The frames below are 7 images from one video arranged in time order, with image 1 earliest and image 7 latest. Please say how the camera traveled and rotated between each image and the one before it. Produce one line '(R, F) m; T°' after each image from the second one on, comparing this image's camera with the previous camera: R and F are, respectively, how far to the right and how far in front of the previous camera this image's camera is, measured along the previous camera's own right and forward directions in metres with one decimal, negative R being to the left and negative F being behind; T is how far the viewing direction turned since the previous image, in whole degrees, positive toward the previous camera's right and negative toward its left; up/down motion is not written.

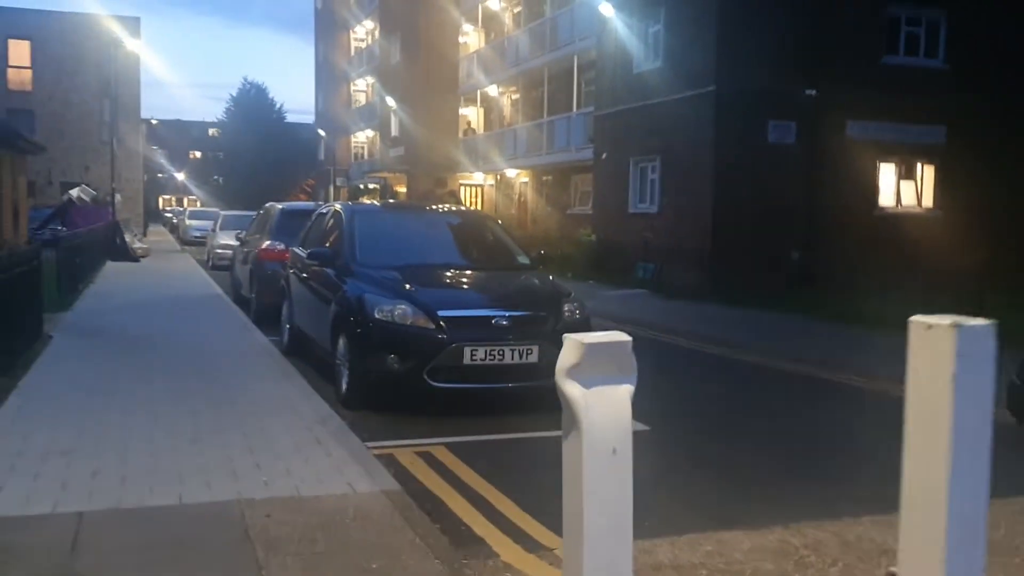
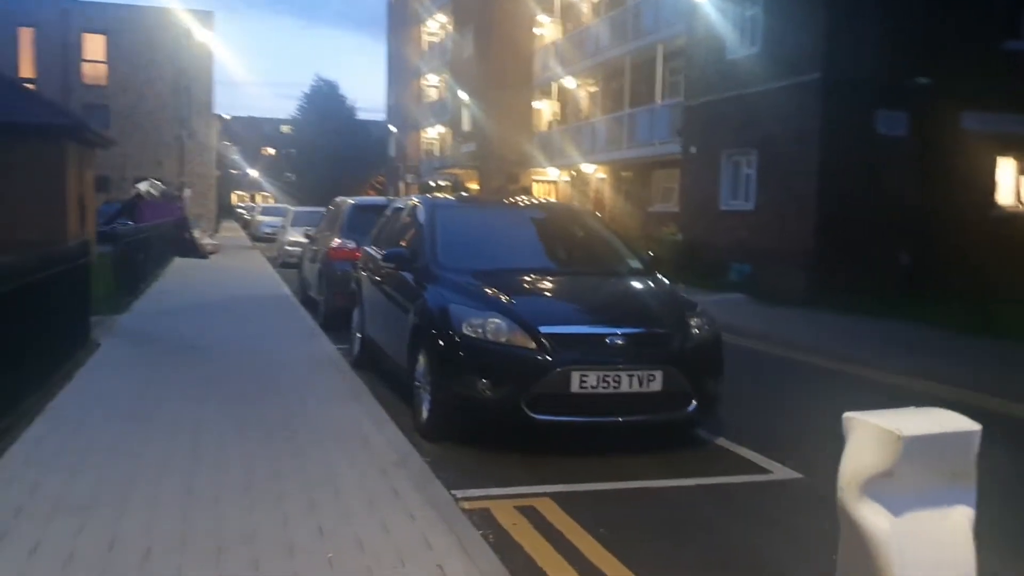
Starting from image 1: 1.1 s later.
(-0.3, +1.3) m; -4°
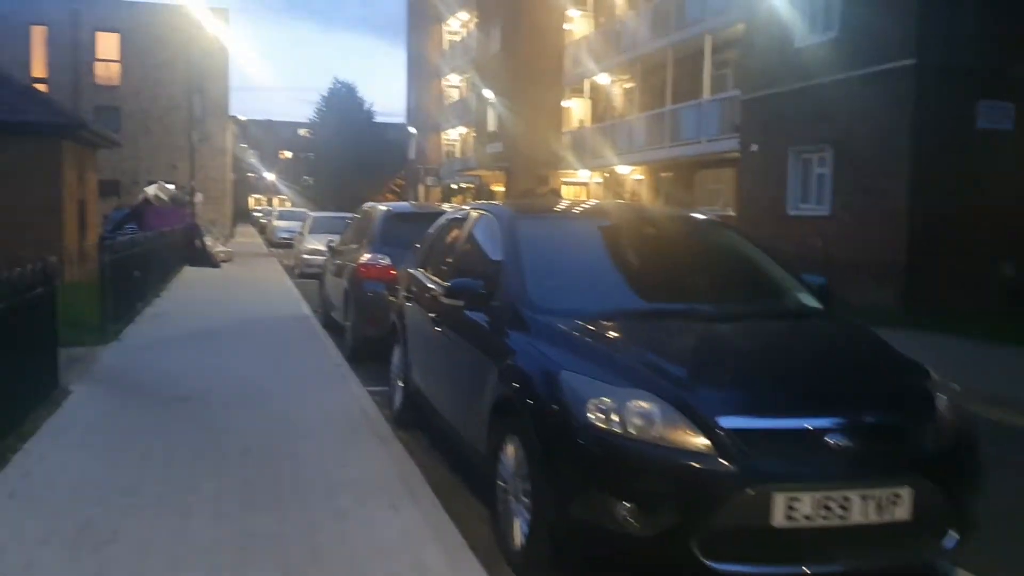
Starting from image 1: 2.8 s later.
(-0.6, +2.3) m; -1°
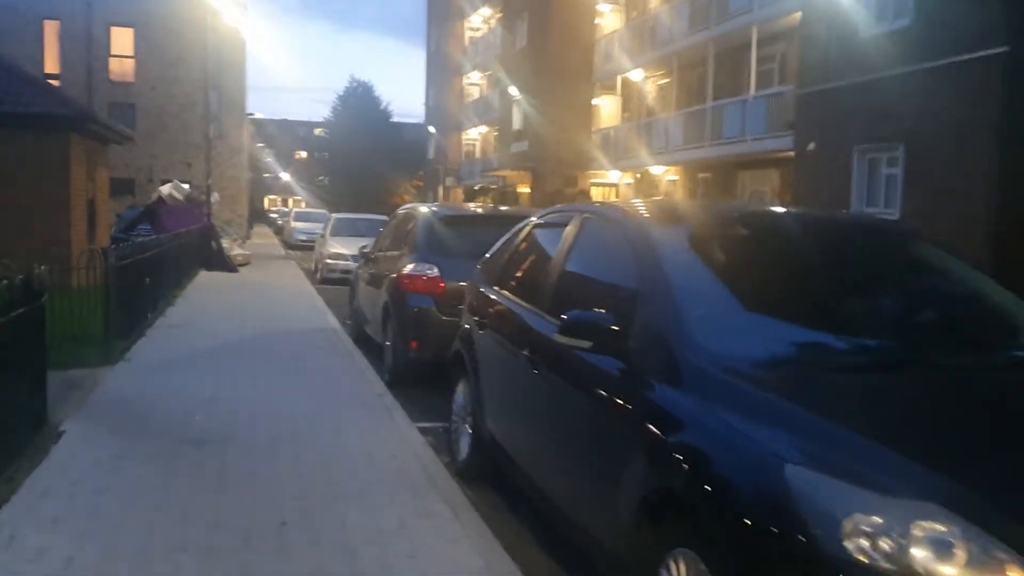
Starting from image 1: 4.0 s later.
(-0.5, +1.4) m; -1°
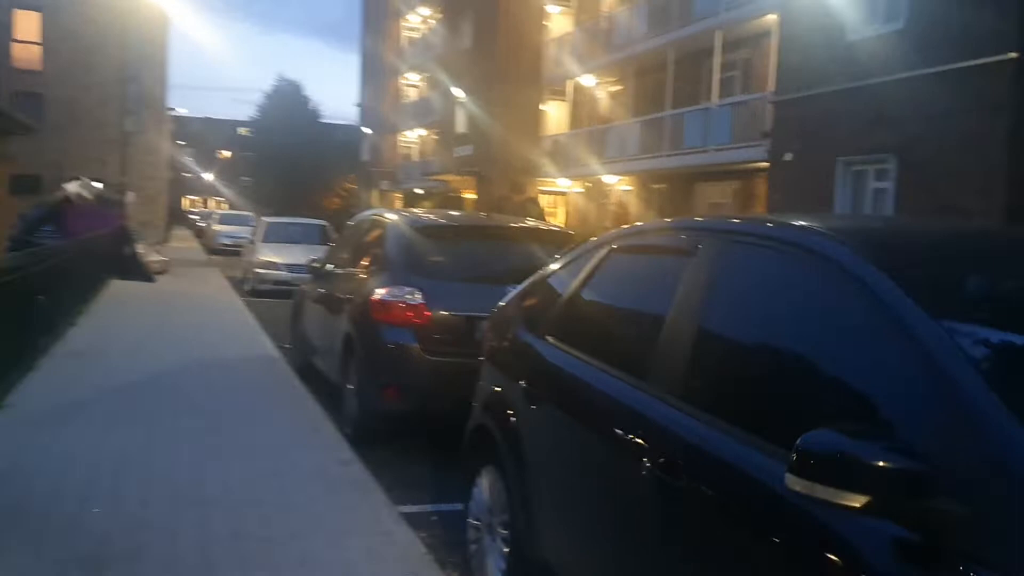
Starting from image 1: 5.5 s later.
(-0.6, +1.9) m; +5°
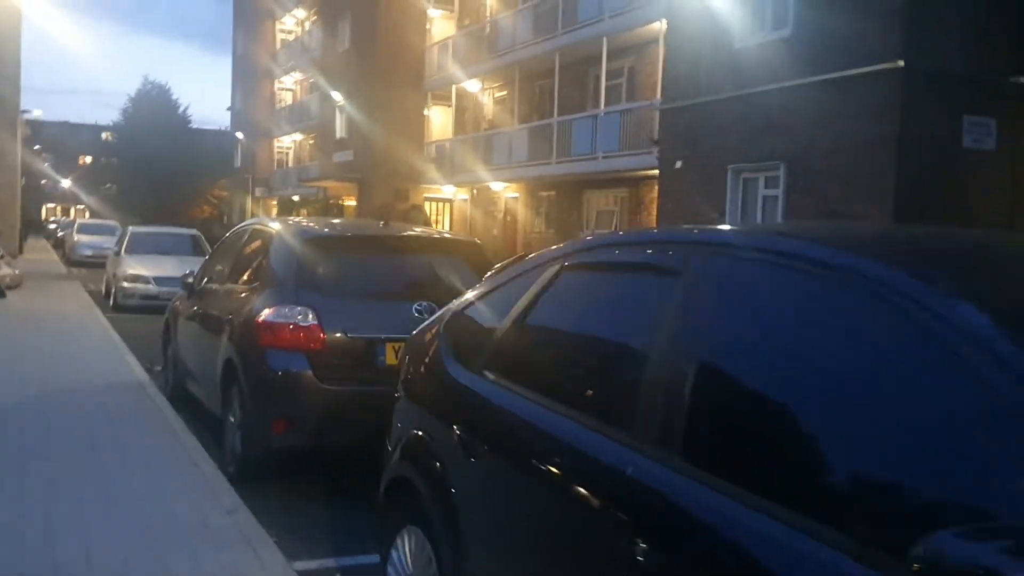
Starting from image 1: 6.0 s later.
(-0.2, +0.7) m; +7°
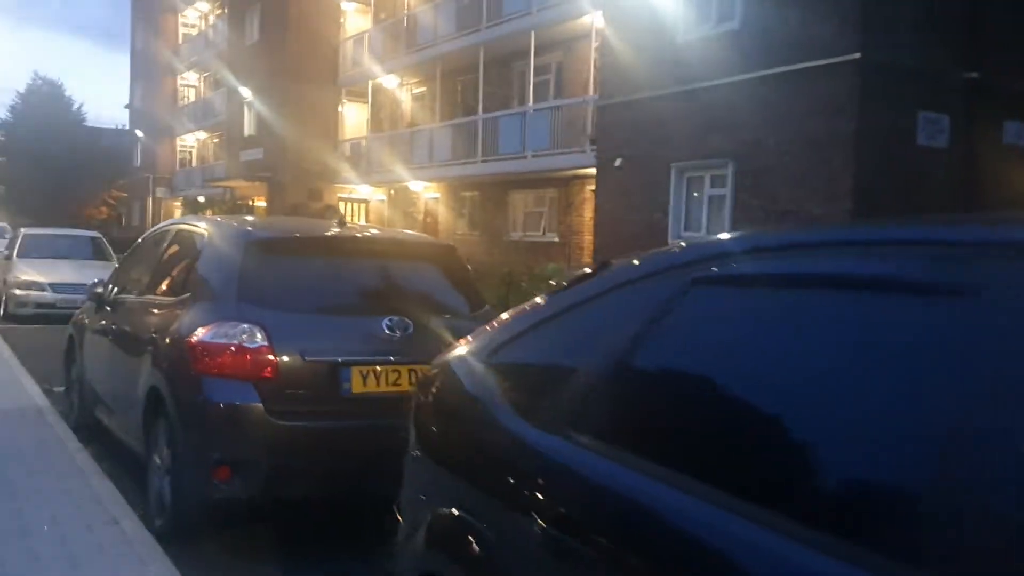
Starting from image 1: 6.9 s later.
(-0.5, +1.0) m; +6°
